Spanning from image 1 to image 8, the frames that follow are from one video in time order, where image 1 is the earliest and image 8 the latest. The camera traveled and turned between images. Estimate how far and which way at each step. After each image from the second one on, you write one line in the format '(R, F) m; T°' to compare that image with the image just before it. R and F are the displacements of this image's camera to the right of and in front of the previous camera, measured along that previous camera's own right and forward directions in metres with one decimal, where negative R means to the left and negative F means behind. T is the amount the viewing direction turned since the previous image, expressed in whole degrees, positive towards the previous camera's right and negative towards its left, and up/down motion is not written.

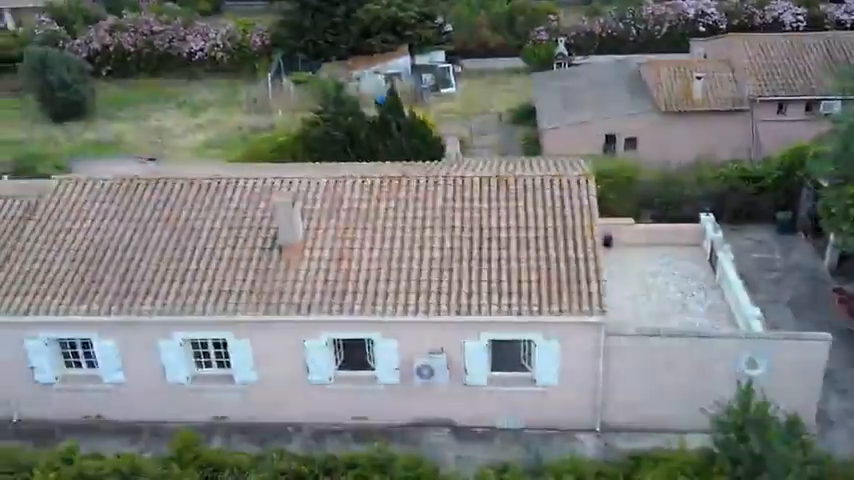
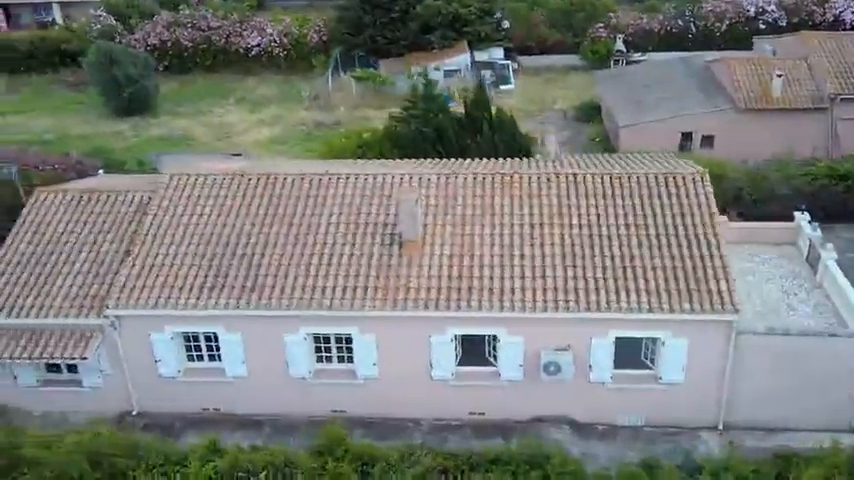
(-2.8, -0.1) m; -1°
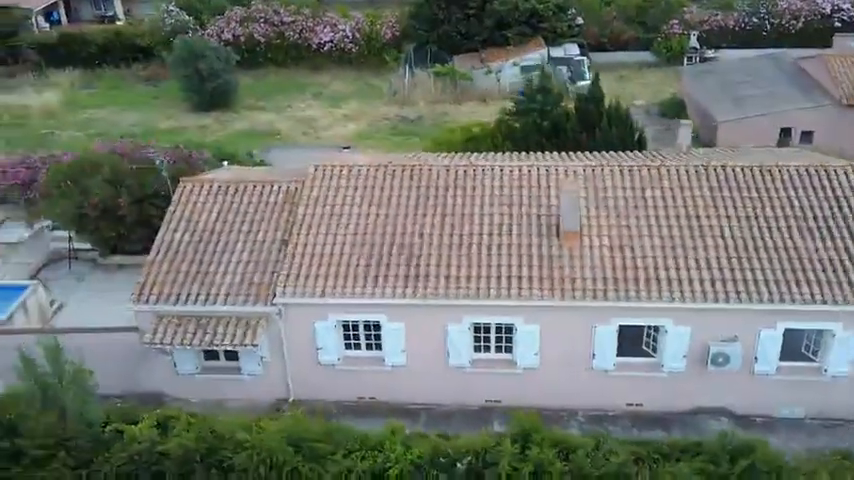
(-3.7, -0.1) m; -1°
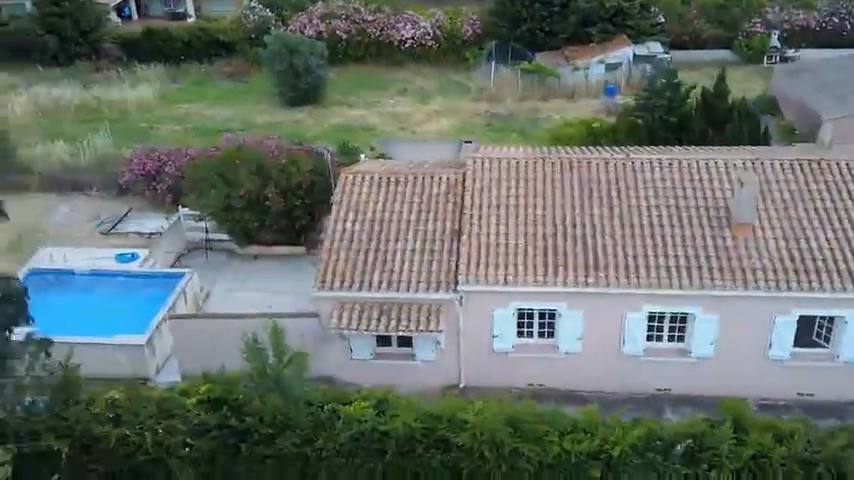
(-4.2, -0.5) m; -1°
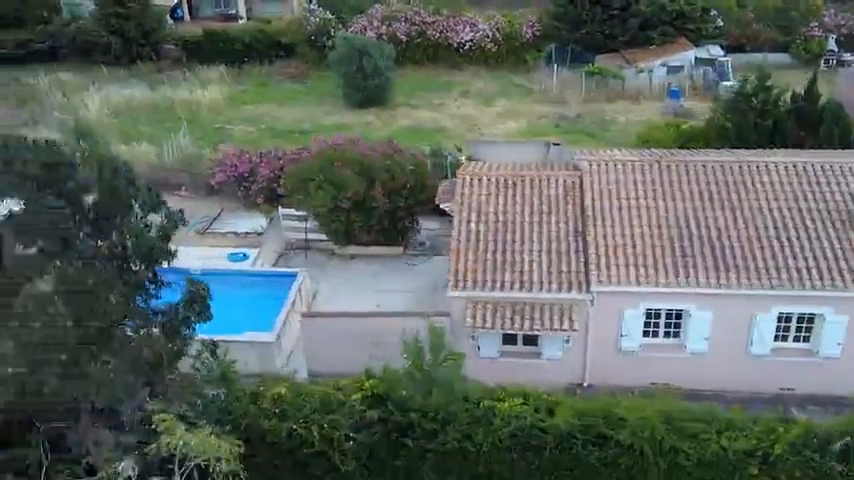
(-3.2, -0.5) m; 0°
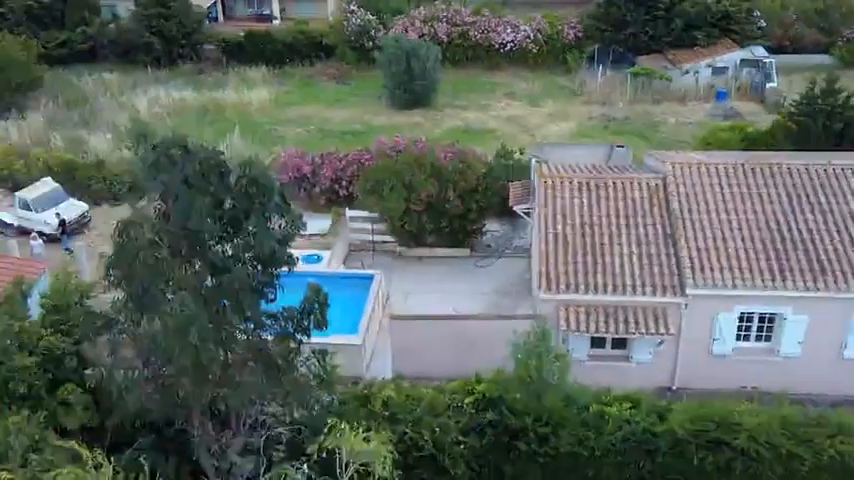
(-2.3, 0.0) m; 0°
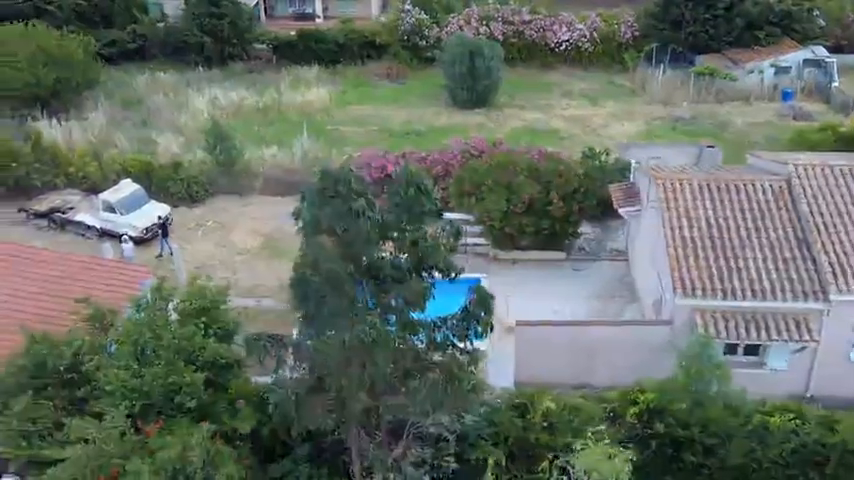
(-3.3, +0.5) m; 0°
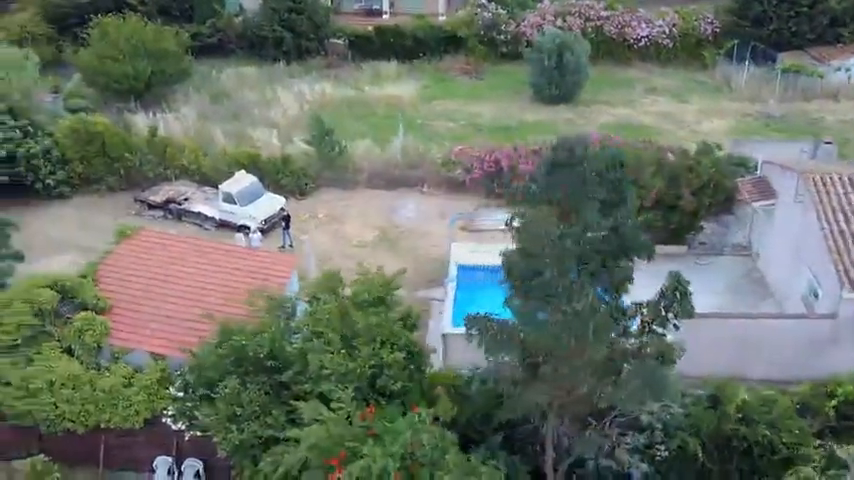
(-3.8, -0.1) m; -1°
